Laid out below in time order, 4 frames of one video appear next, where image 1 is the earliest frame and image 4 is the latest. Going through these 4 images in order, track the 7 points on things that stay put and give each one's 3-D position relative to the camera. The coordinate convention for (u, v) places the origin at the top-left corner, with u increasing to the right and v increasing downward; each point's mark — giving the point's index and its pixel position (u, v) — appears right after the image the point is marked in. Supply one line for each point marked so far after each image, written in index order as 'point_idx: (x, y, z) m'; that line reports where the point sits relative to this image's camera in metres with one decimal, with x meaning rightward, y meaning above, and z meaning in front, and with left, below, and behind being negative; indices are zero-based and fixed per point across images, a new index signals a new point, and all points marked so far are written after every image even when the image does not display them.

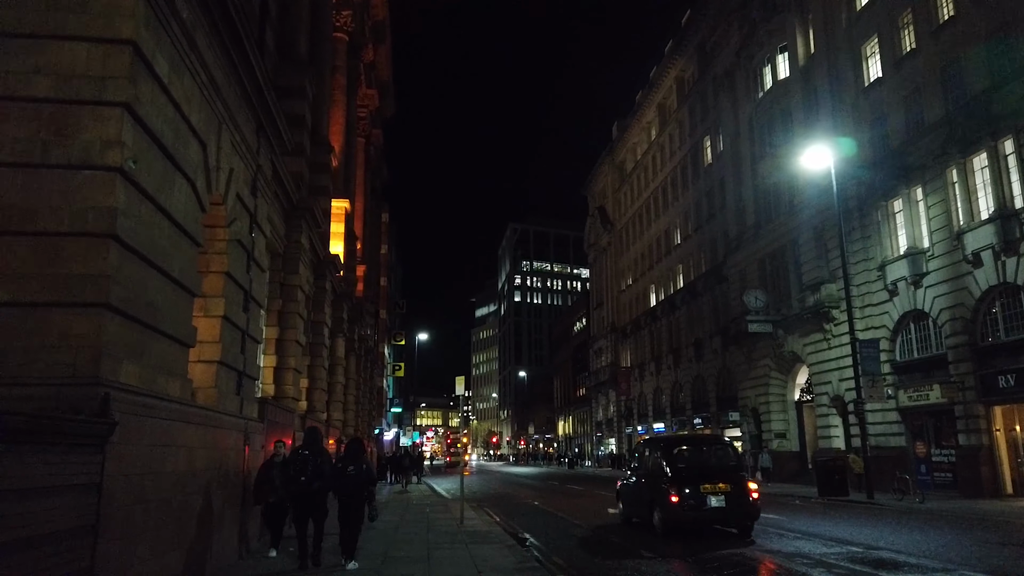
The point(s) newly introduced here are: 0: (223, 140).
0: (-3.6, +1.9, +9.5) m
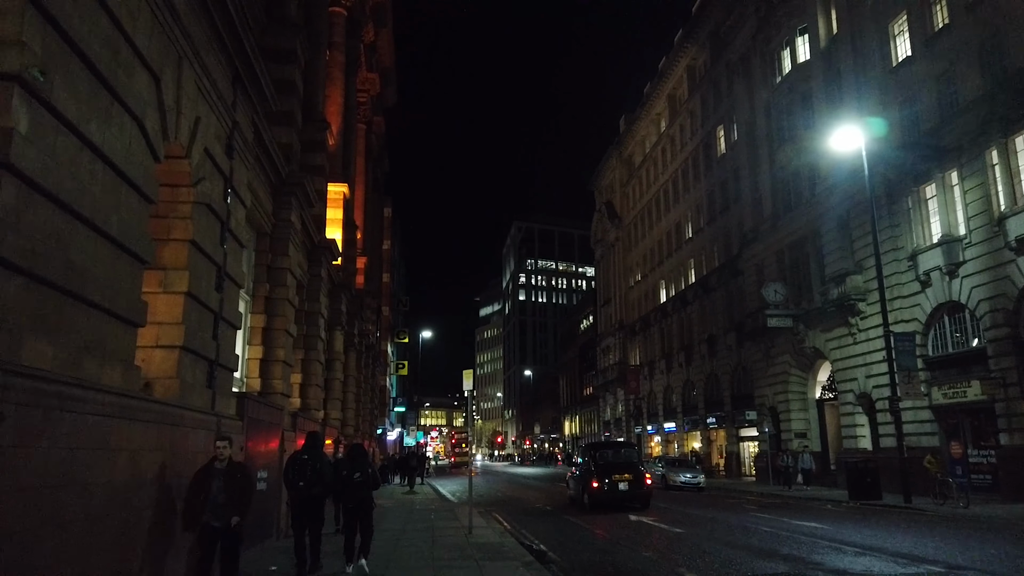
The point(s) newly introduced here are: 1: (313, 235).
0: (-3.4, +2.2, +7.9) m
1: (-4.6, +1.2, +17.3) m
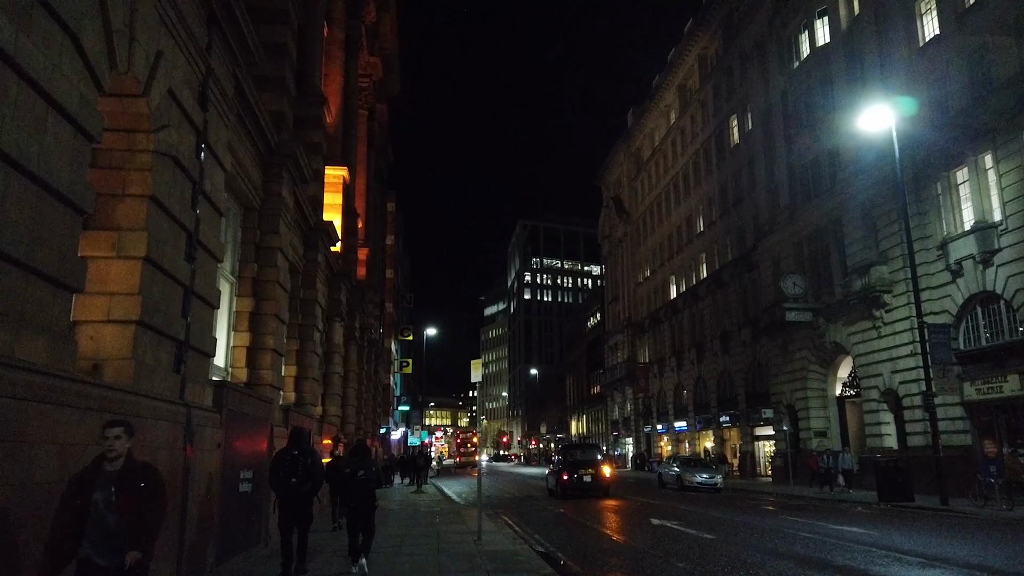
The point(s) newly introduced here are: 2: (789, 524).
0: (-3.2, +2.5, +6.6) m
1: (-4.3, +1.5, +16.0) m
2: (+5.9, -5.0, +15.9) m
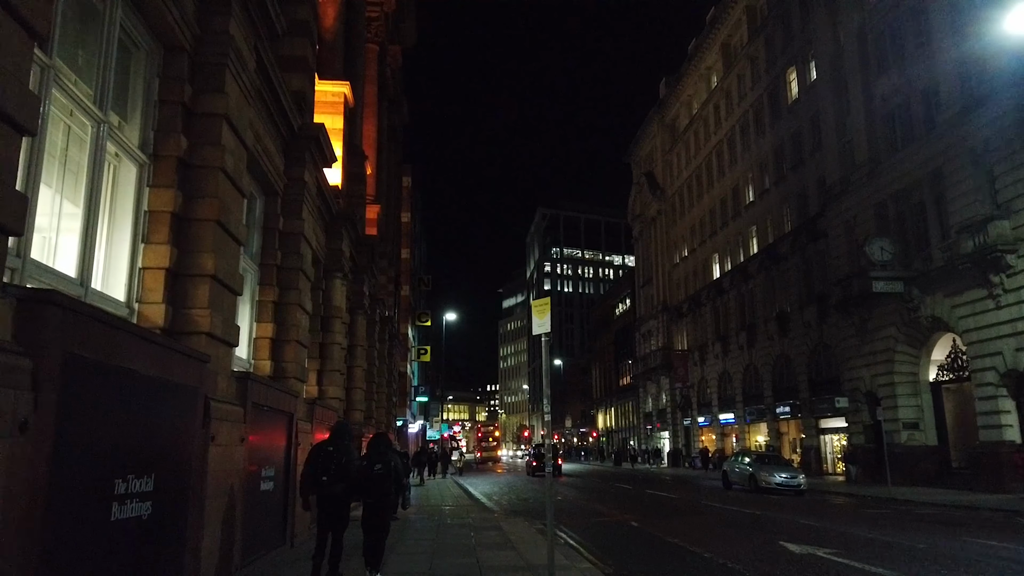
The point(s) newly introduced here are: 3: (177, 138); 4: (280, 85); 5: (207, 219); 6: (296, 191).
0: (-2.5, +3.6, +1.7) m
1: (-3.3, +2.7, +11.2) m
2: (+6.9, -3.8, +10.9) m
3: (-3.5, +1.5, +7.8) m
4: (-3.3, +2.9, +10.5) m
5: (-3.1, +0.7, +7.8) m
6: (-3.5, +1.6, +12.3) m
